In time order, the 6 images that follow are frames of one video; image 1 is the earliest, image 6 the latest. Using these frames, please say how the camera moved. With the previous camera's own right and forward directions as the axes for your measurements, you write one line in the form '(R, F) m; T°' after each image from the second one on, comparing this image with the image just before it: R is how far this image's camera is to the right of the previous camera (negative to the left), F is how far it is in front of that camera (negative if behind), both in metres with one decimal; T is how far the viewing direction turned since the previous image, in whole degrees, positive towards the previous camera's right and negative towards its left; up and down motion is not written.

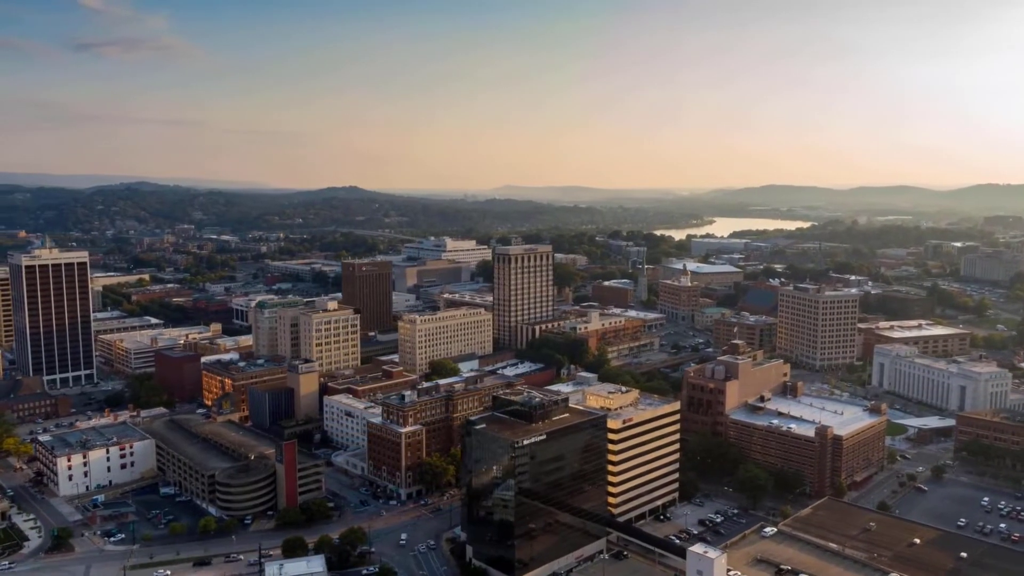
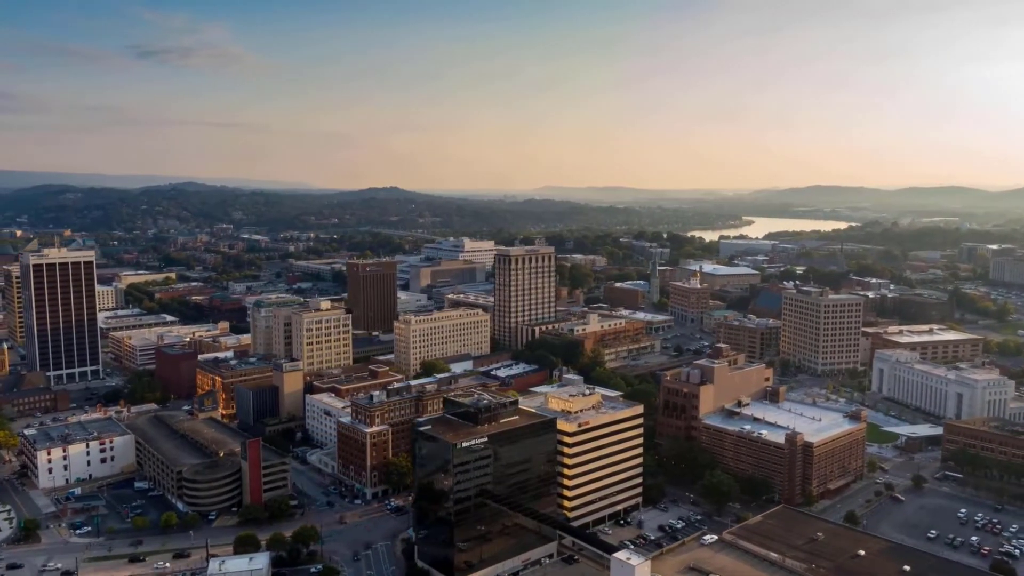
(+3.9, +0.2) m; -3°
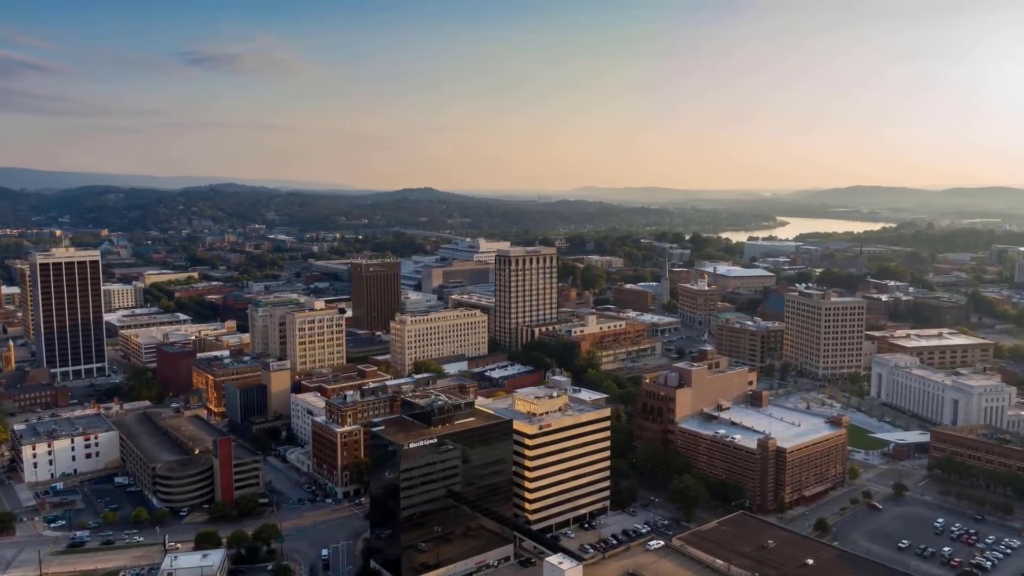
(+3.4, +0.2) m; -3°
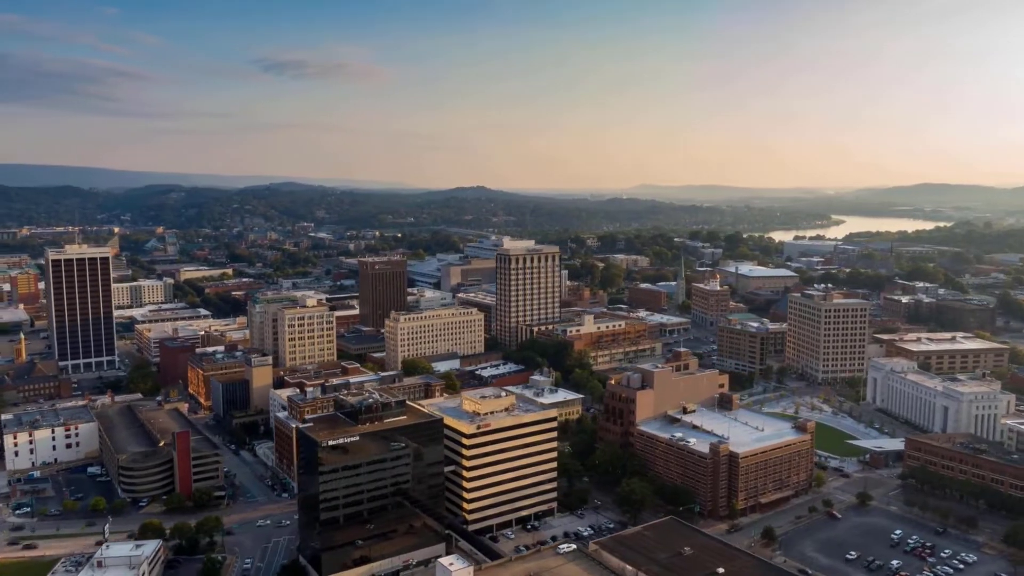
(+5.3, +0.4) m; -4°
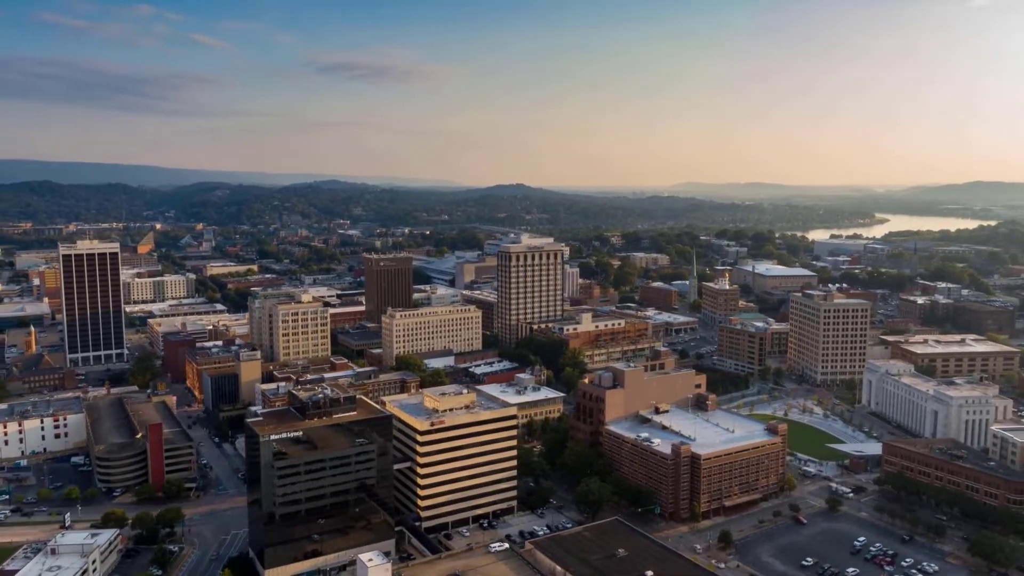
(+3.9, +0.2) m; -3°
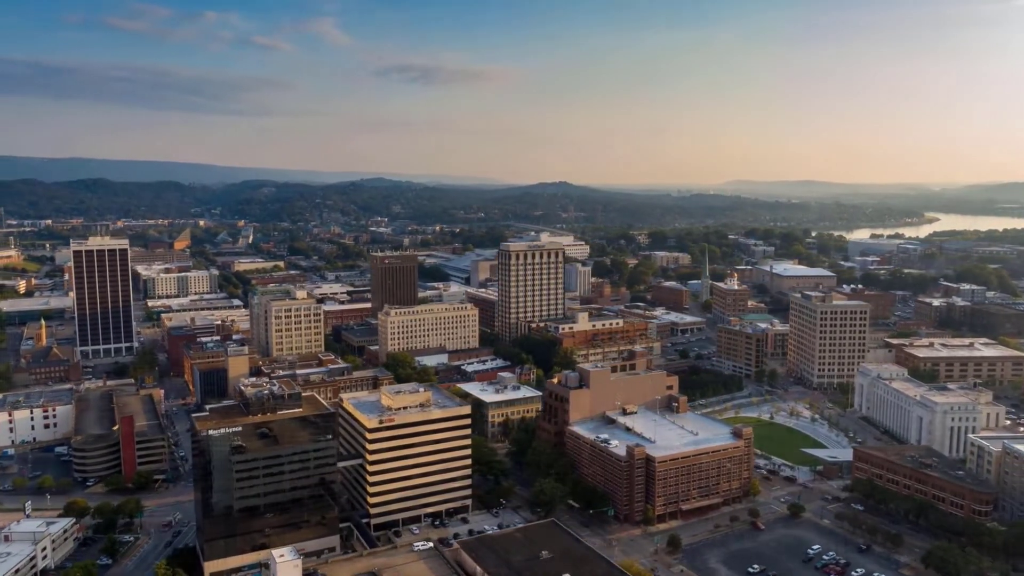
(+4.3, +0.3) m; -3°
